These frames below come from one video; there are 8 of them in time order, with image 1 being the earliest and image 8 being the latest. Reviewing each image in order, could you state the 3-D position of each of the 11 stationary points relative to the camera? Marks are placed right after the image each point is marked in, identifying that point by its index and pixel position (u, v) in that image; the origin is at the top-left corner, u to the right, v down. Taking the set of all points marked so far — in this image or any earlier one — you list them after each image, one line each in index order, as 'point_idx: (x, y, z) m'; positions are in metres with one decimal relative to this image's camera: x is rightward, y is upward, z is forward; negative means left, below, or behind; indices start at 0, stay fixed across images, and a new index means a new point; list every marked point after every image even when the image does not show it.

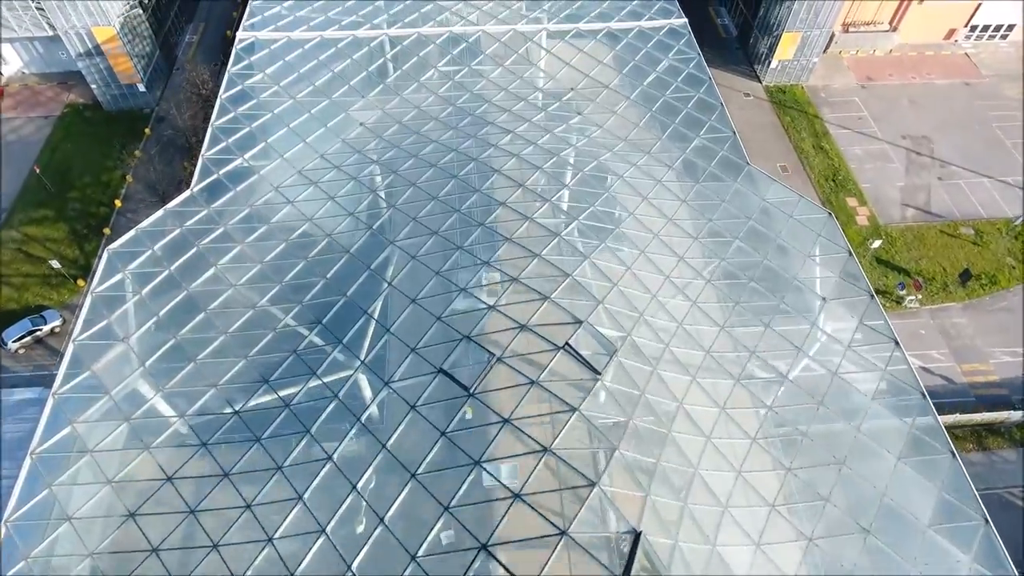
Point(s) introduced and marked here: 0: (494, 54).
0: (-0.4, +4.8, +13.2) m
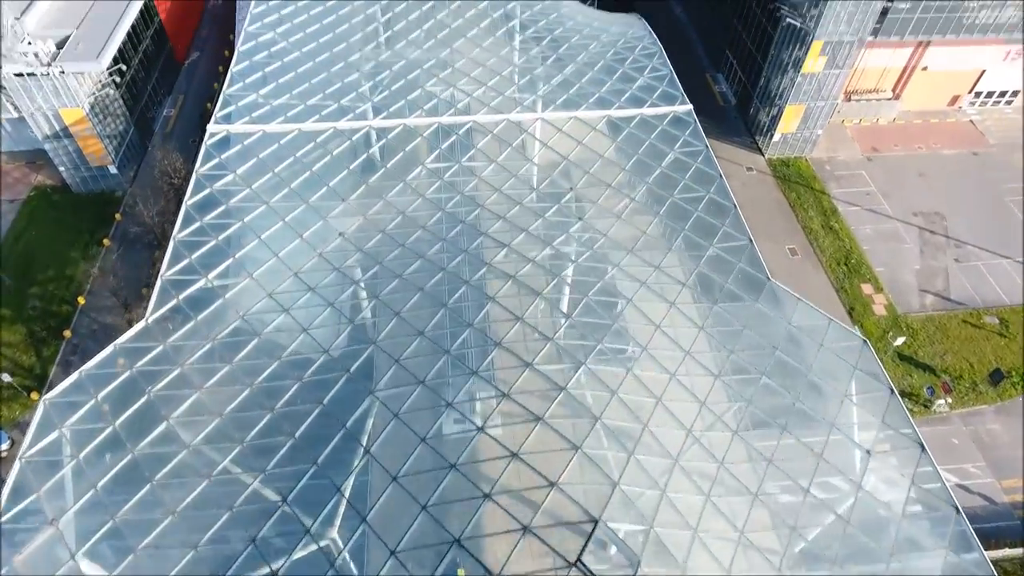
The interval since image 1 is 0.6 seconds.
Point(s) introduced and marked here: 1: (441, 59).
0: (-0.5, +2.7, +12.2) m
1: (-1.6, +5.1, +14.4) m
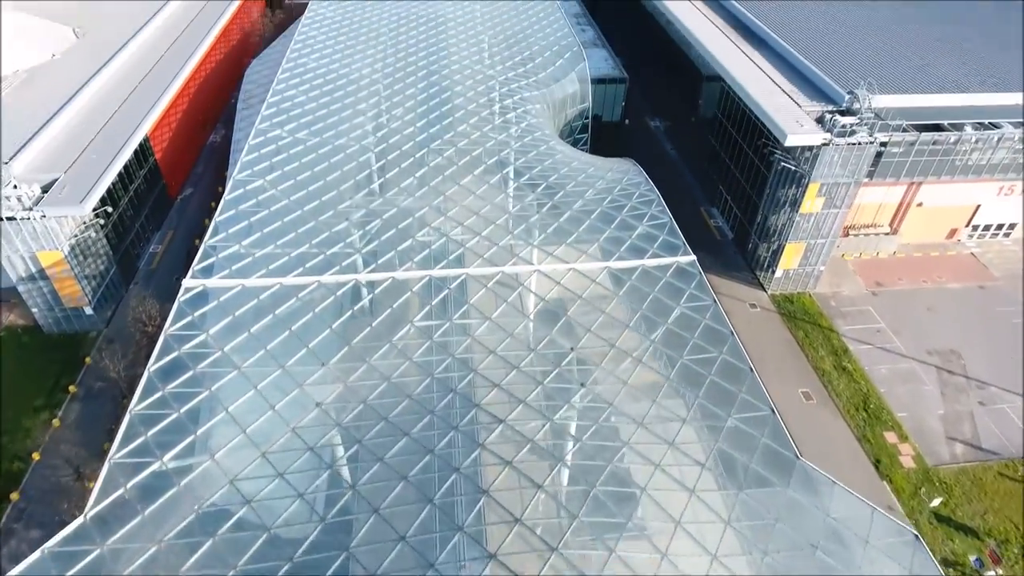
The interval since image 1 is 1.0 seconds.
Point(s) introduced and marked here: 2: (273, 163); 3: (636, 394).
0: (-0.6, -0.3, +11.5) m
1: (-1.7, +1.7, +14.0) m
2: (-5.7, +3.0, +15.4) m
3: (+1.9, -1.6, +9.7) m
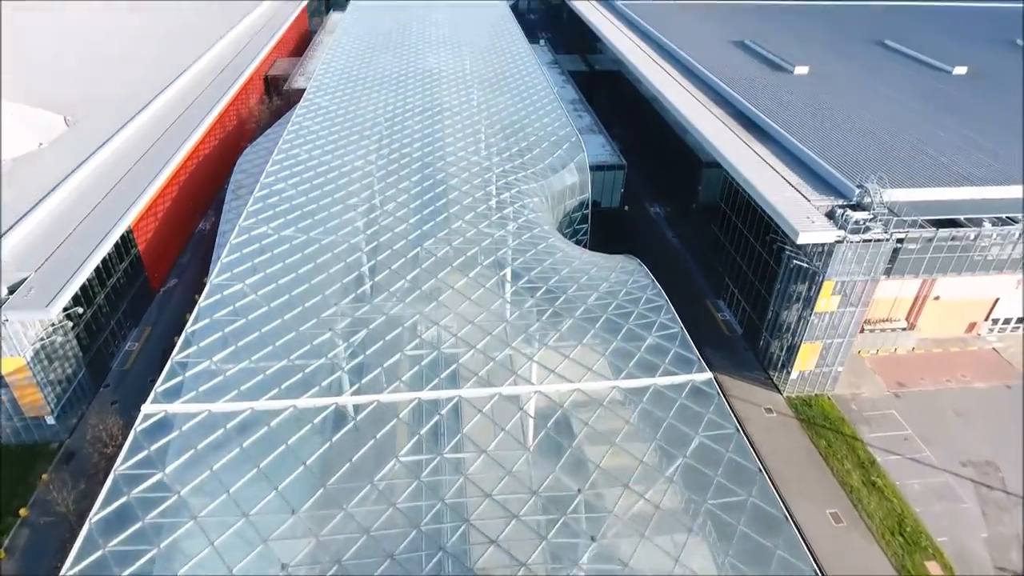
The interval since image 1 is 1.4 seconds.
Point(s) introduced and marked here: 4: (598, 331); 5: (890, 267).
0: (-0.6, -2.3, +10.2) m
1: (-1.7, -0.5, +13.0) m
2: (-5.8, +0.5, +14.4) m
3: (+1.9, -3.4, +8.4) m
4: (+1.7, -0.8, +12.5) m
5: (+9.6, +0.5, +16.3) m
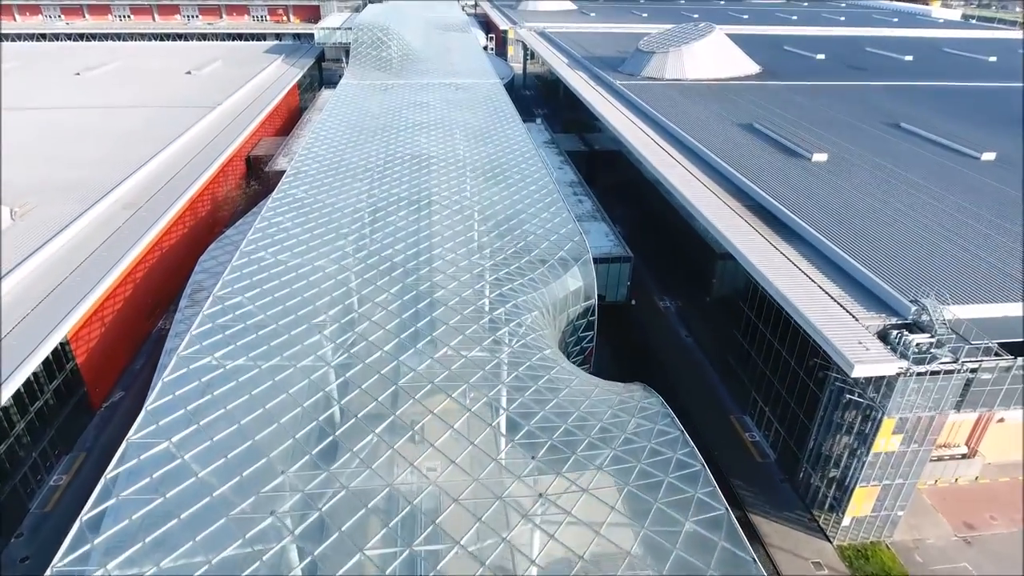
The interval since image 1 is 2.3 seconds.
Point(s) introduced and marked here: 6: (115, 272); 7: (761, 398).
0: (-0.6, -4.6, +7.3) m
1: (-1.8, -3.1, +10.2) m
2: (-5.8, -2.2, +11.7) m
3: (+1.8, -5.6, +5.3) m
4: (+1.6, -3.4, +9.7) m
5: (+9.5, -2.4, +13.6) m
6: (-12.0, +0.4, +19.4) m
7: (+7.1, -3.1, +18.4) m
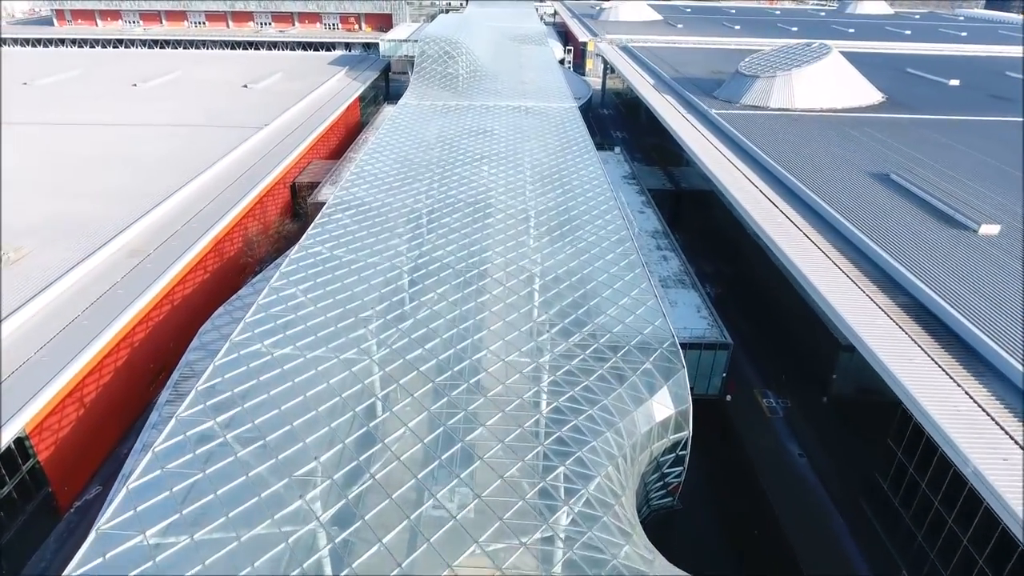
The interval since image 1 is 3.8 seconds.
0: (-0.6, -7.0, +2.9) m
1: (-1.4, -5.5, +5.9) m
2: (-5.2, -4.3, +7.8) m
3: (+1.6, -8.1, +0.7) m
4: (+2.0, -5.9, +5.0) m
5: (+10.2, -5.4, +8.2) m
6: (-10.4, -1.4, +16.1) m
7: (+8.3, -6.0, +13.1) m
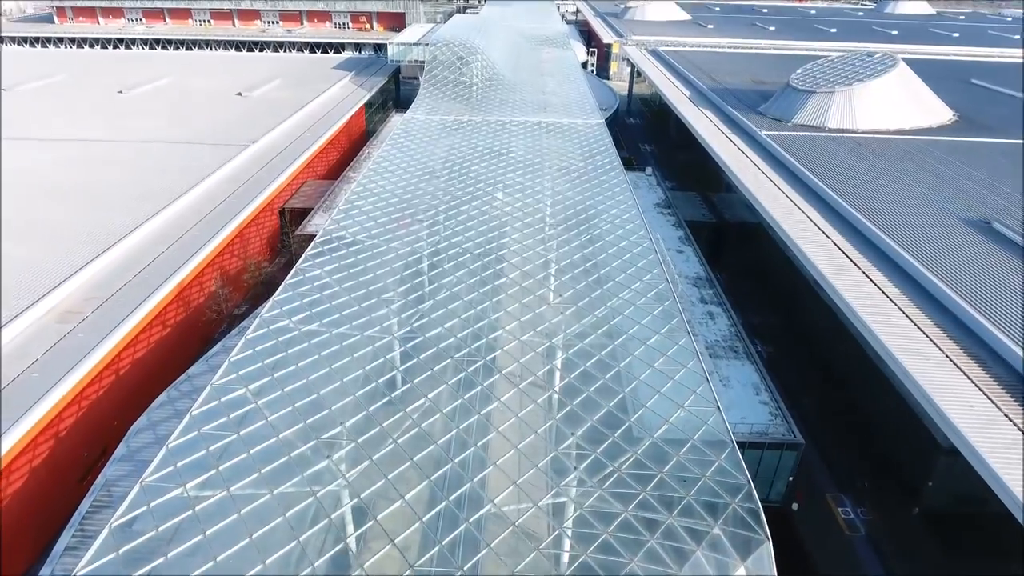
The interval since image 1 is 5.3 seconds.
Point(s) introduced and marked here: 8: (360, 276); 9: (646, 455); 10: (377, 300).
0: (-0.7, -9.0, -0.9) m
1: (-1.4, -7.5, +2.1) m
2: (-5.2, -6.3, +4.2) m
3: (+1.4, -10.1, -3.1) m
4: (+1.9, -8.0, +1.2) m
5: (+10.2, -7.5, +4.2) m
6: (-10.1, -3.3, +12.6) m
7: (+8.4, -8.2, +9.2) m
8: (-4.0, +0.4, +17.3) m
9: (+2.3, -2.8, +11.8) m
10: (-3.4, -0.2, +16.2) m
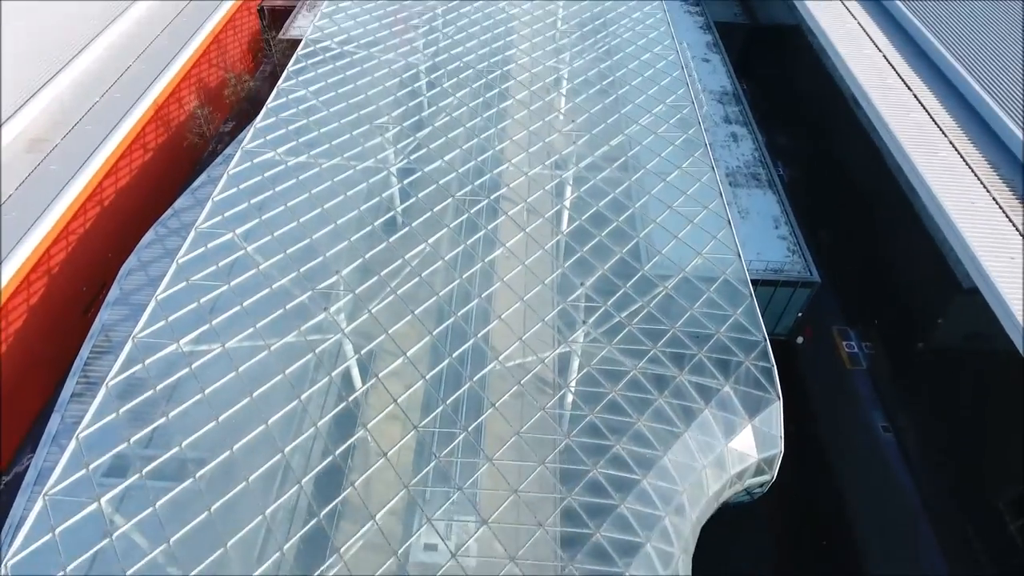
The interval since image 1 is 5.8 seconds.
0: (-0.8, -9.7, +1.0) m
1: (-1.5, -7.4, +3.5) m
2: (-5.2, -5.6, +5.1) m
3: (+1.3, -11.5, -0.8) m
4: (+1.9, -8.1, +2.7) m
5: (+10.2, -6.9, +5.3) m
6: (-10.0, -0.2, +12.2) m
7: (+8.5, -6.0, +10.2) m
8: (-3.8, +4.7, +15.5) m
9: (+2.3, 0.0, +11.2) m
10: (-3.2, +3.8, +14.7) m
